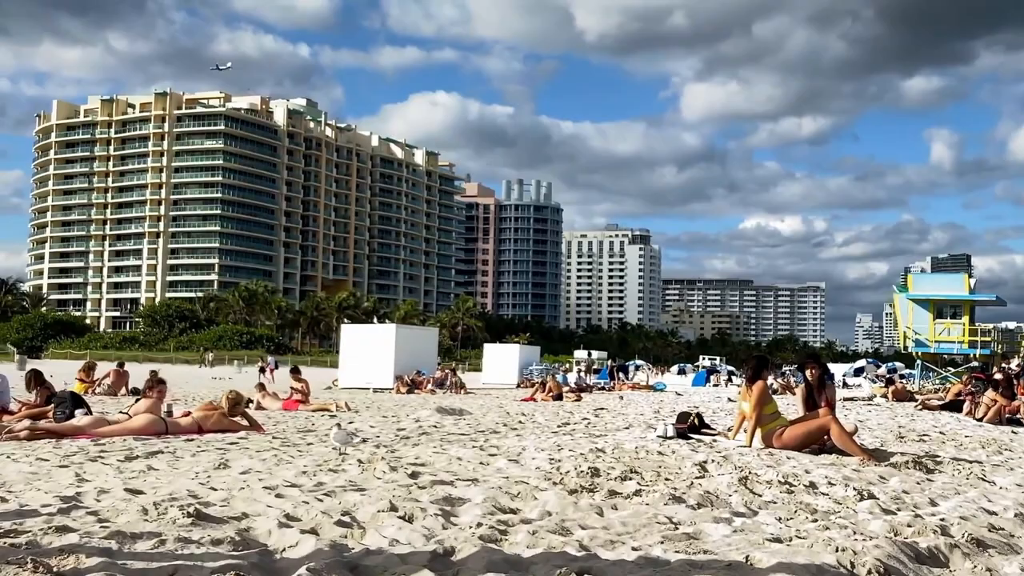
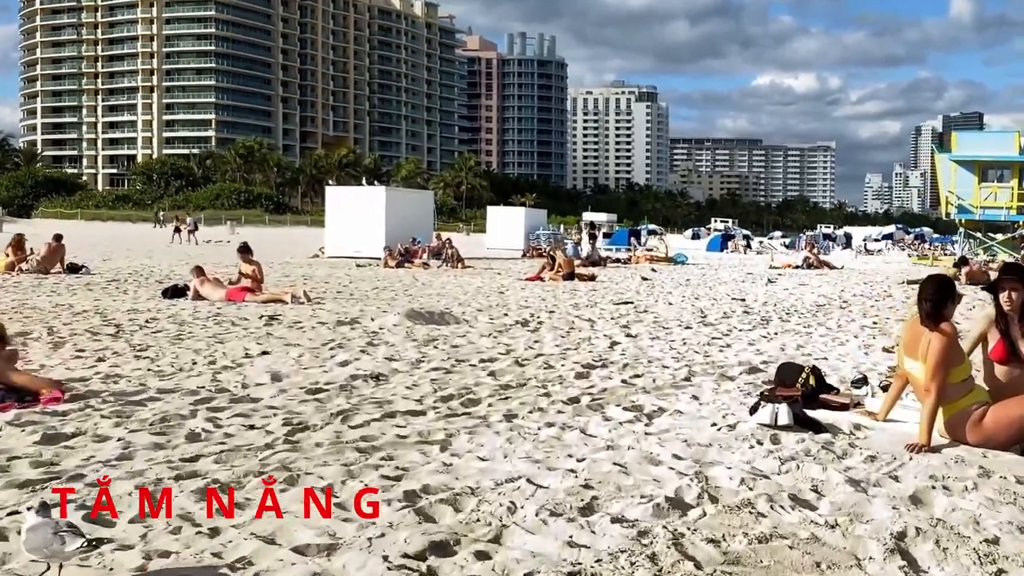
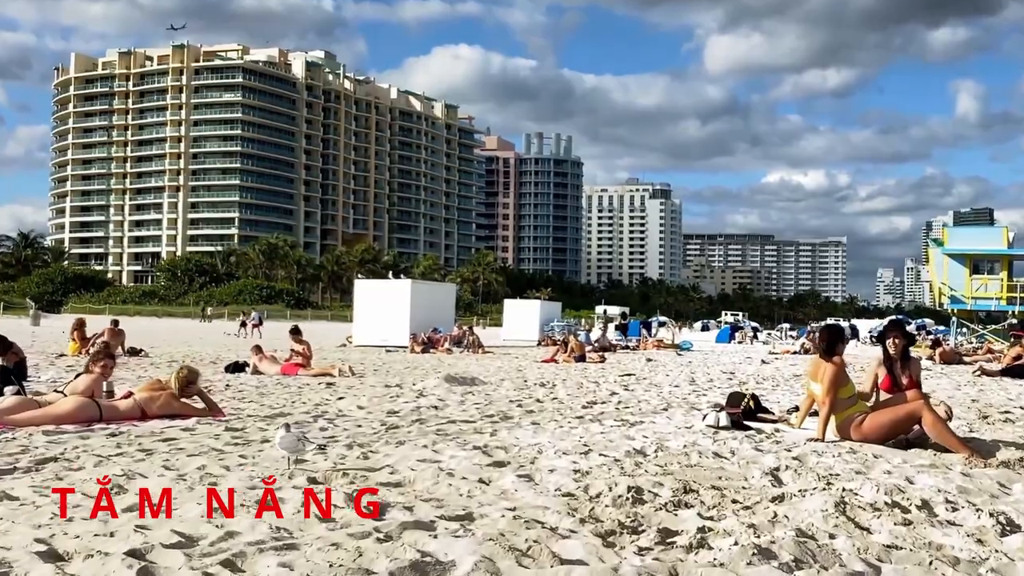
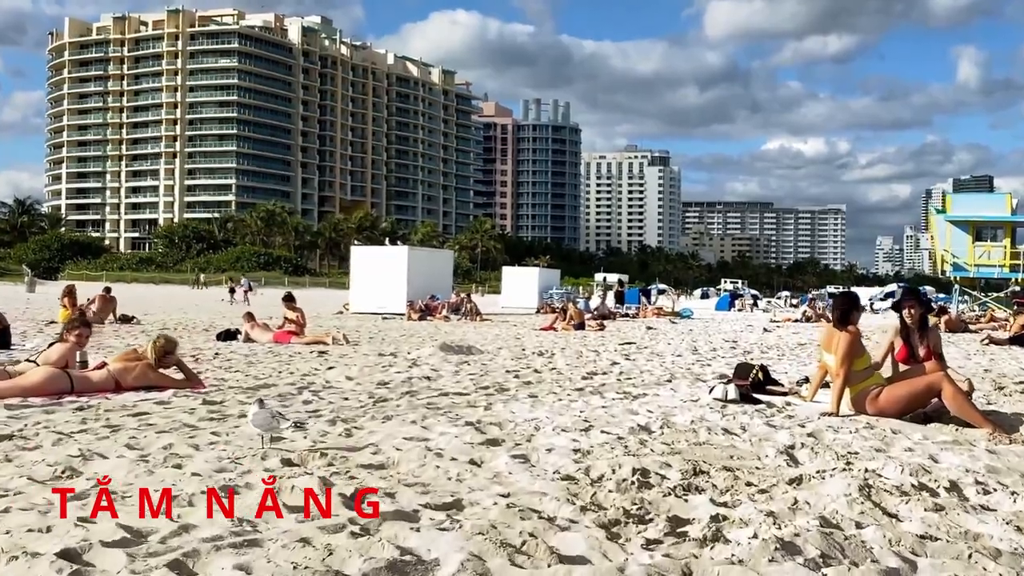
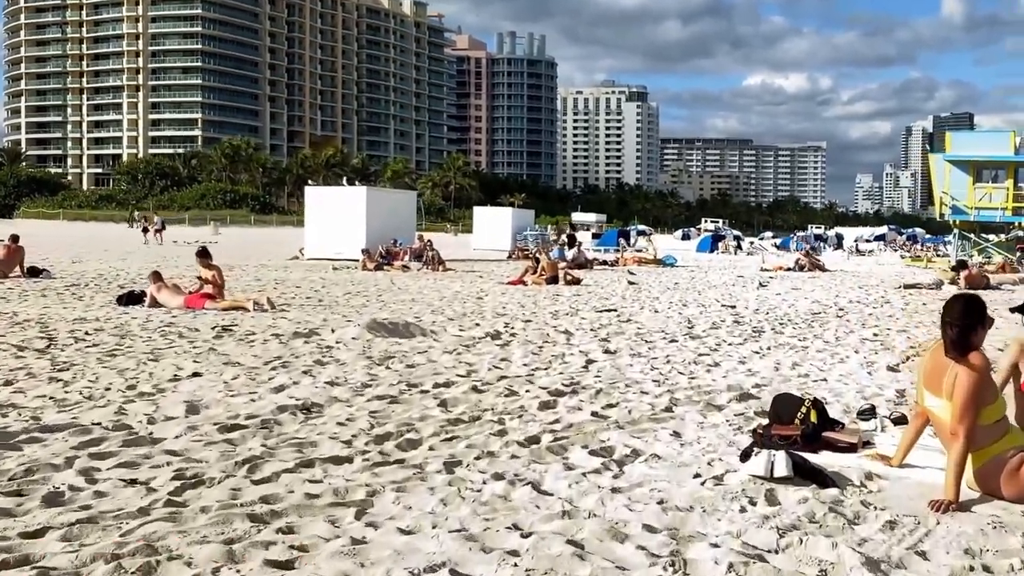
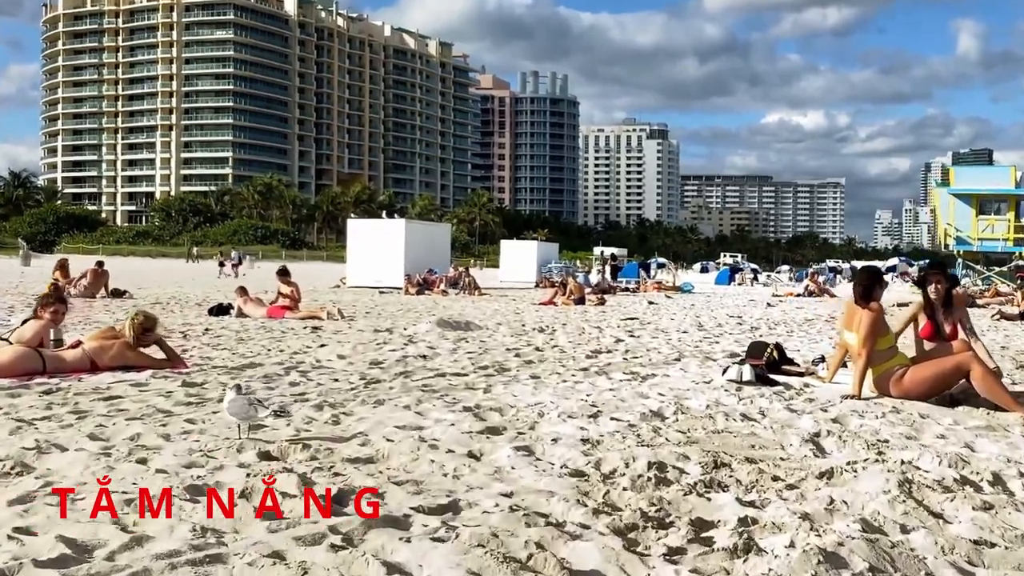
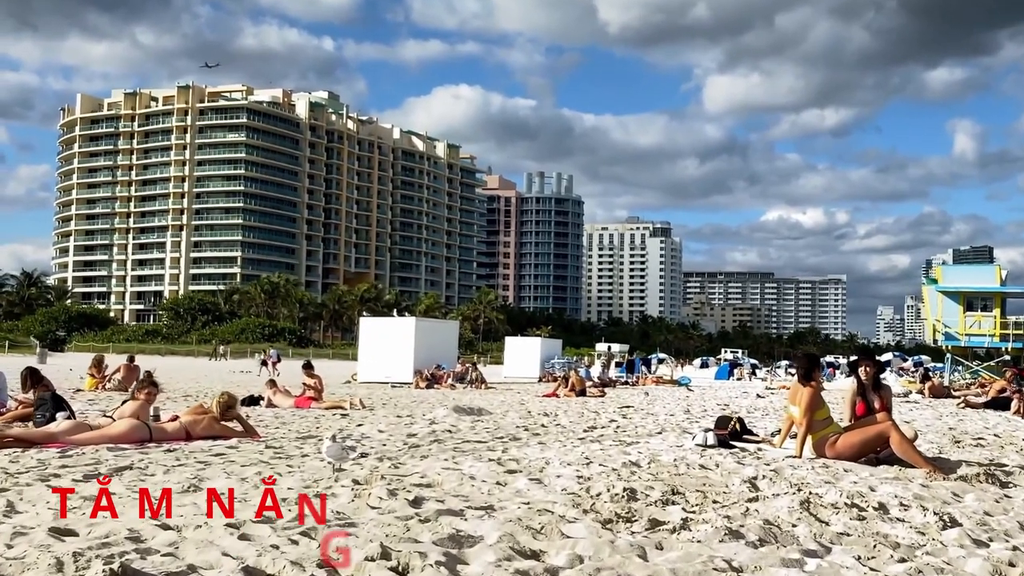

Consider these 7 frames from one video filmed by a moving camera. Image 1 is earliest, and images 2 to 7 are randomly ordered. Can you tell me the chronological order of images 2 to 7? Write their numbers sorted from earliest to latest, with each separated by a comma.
7, 3, 4, 6, 2, 5
